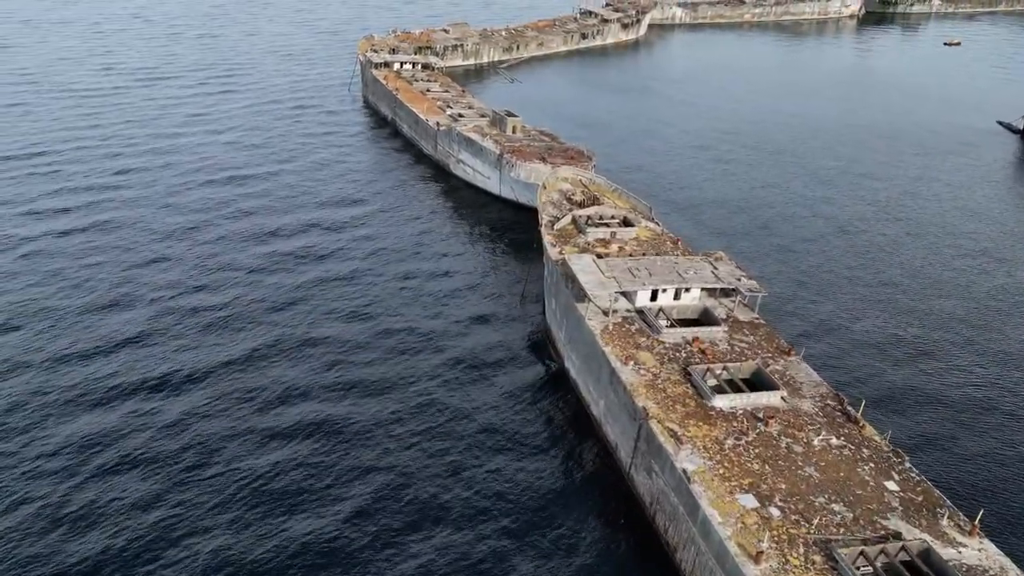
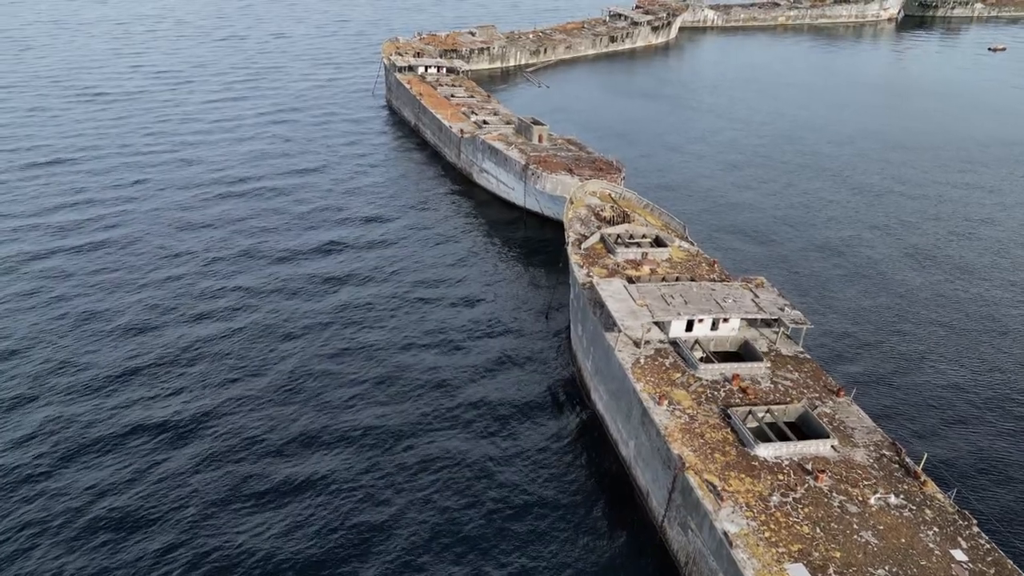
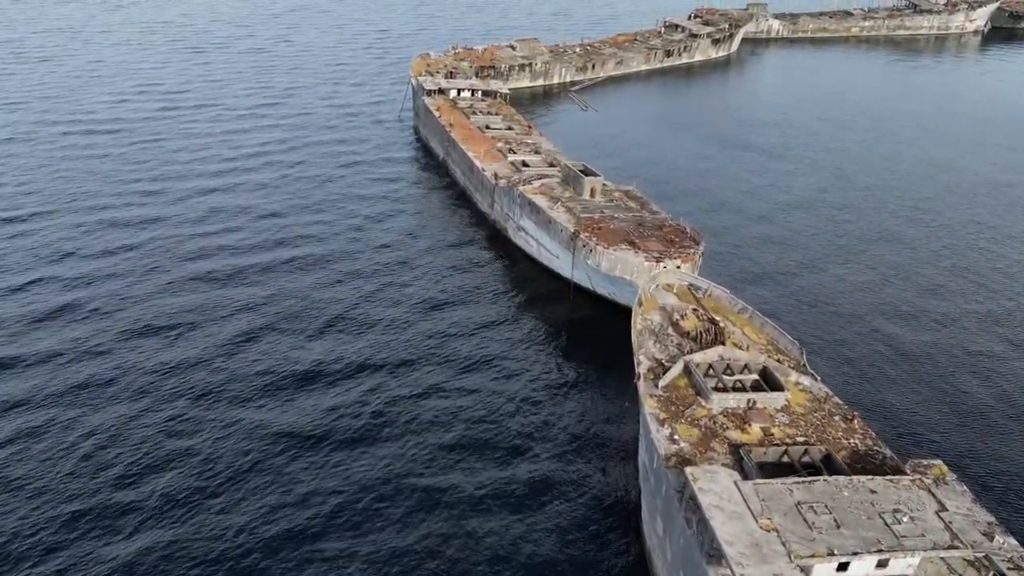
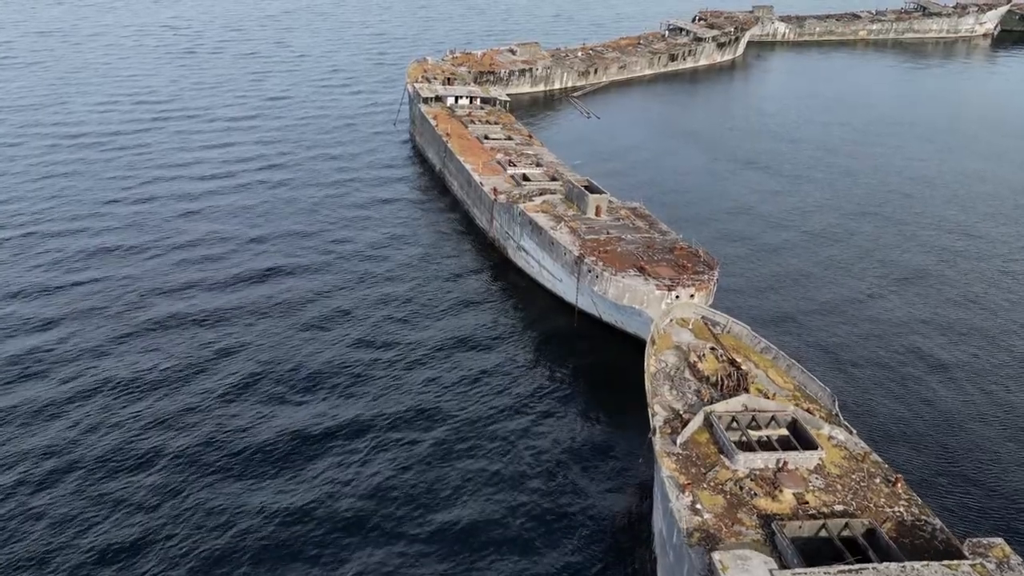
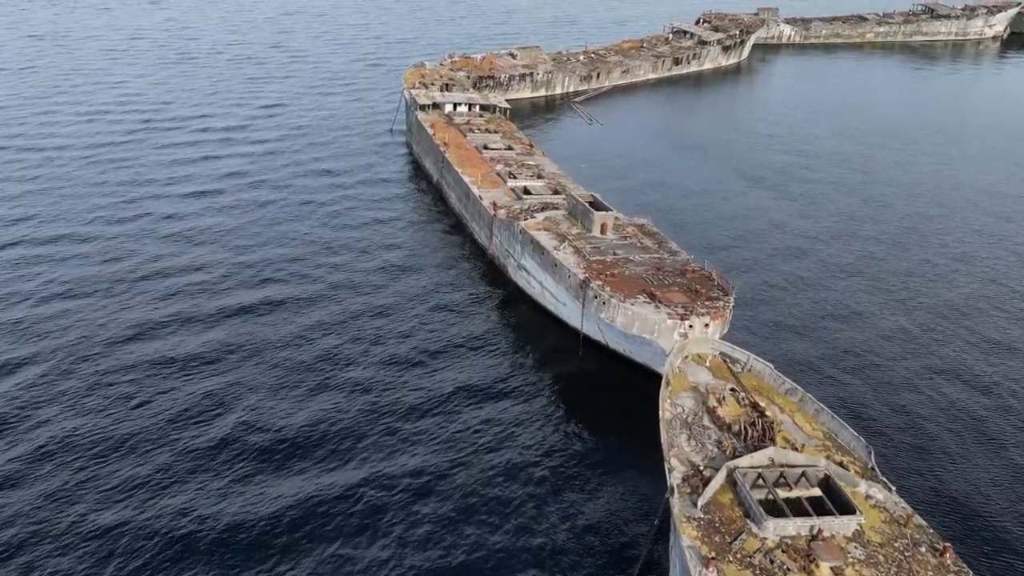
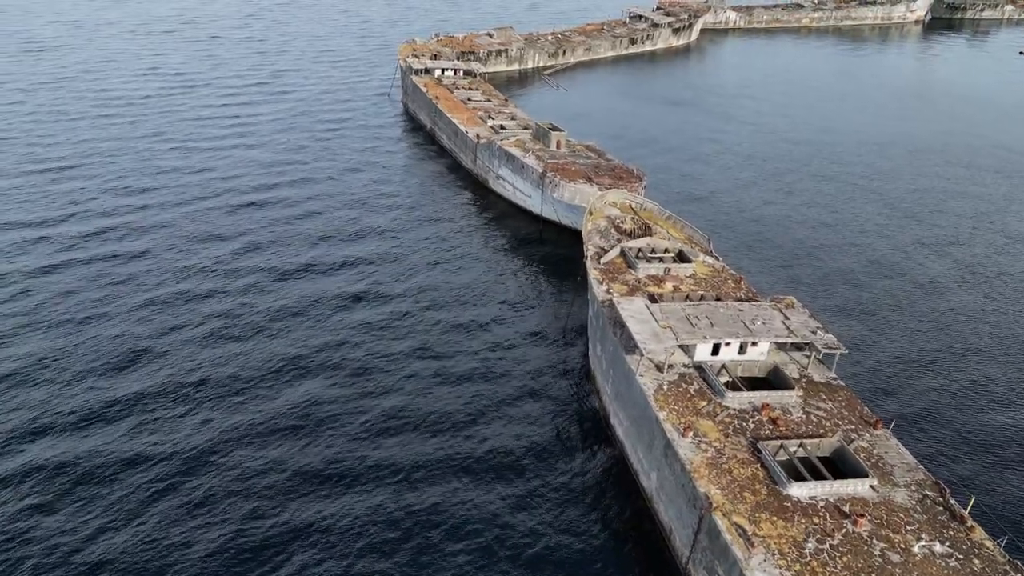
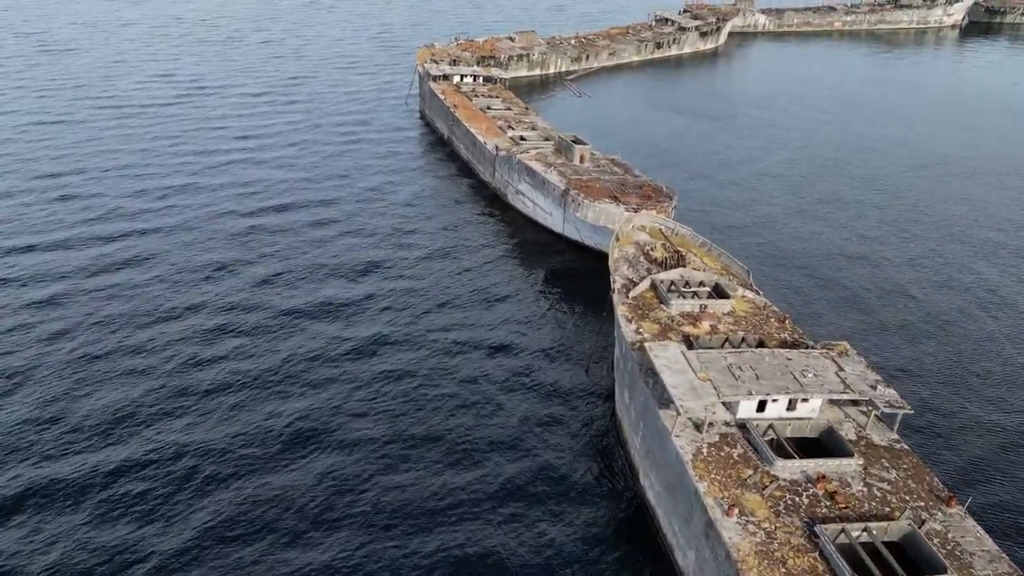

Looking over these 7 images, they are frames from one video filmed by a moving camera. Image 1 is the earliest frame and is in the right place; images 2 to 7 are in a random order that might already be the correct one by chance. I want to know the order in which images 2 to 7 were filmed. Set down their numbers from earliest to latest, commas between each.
2, 6, 7, 3, 4, 5
